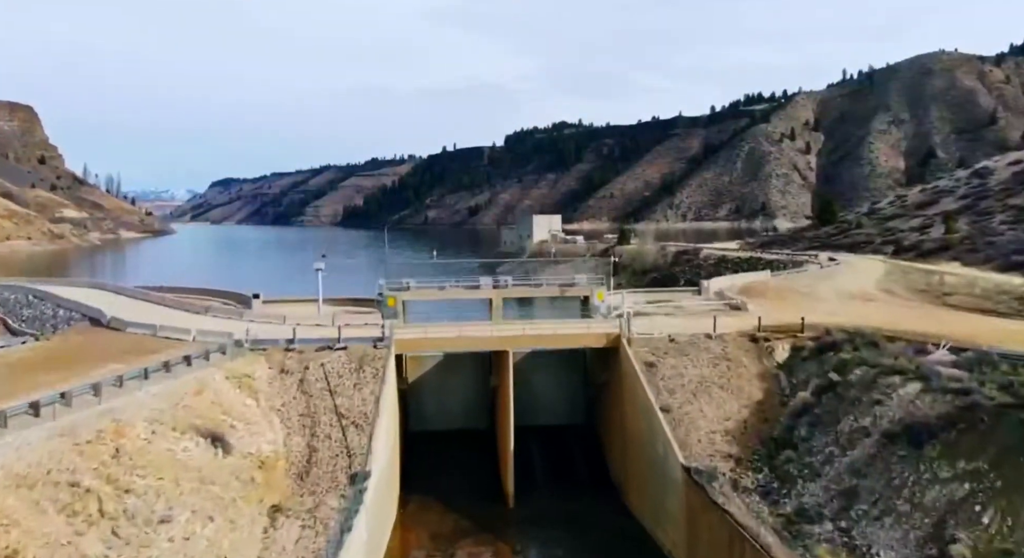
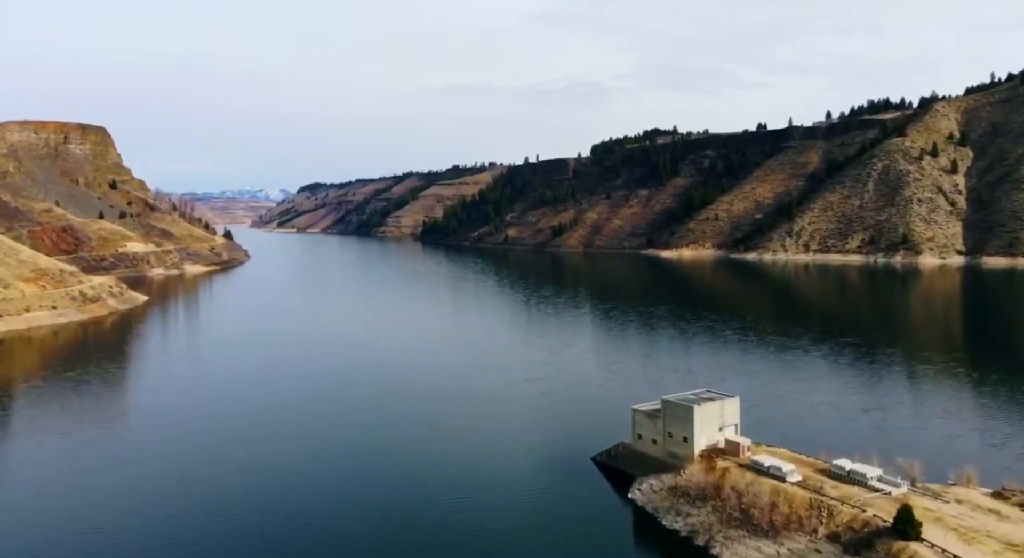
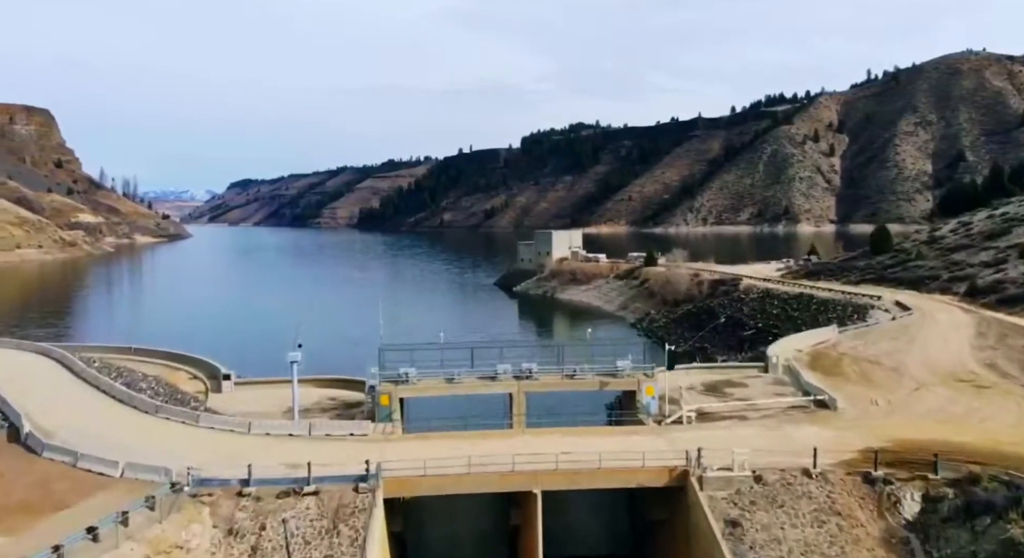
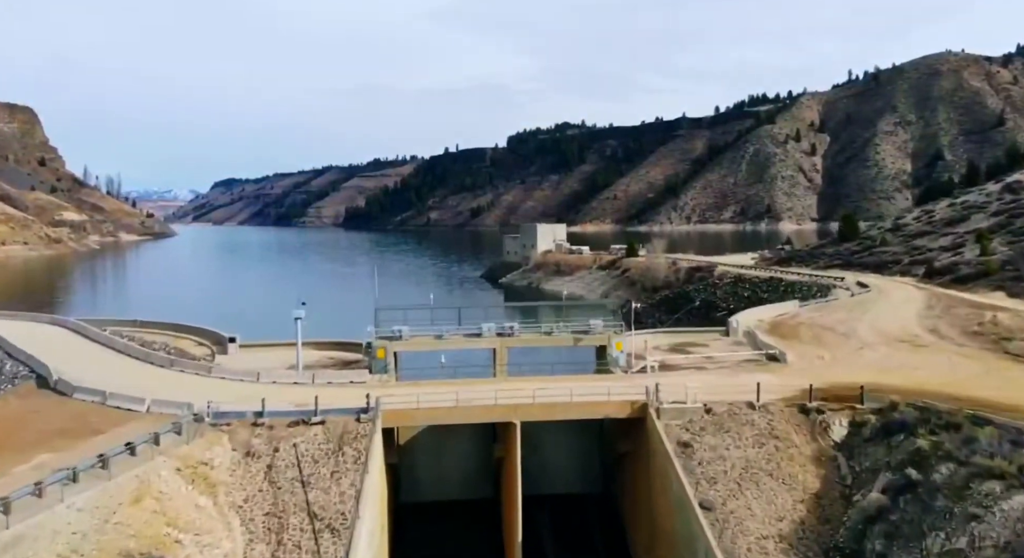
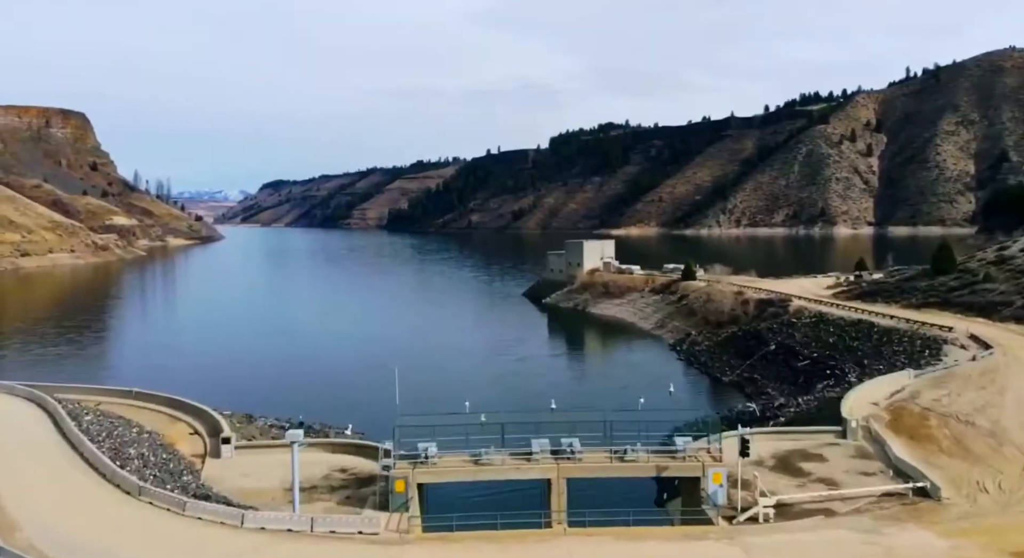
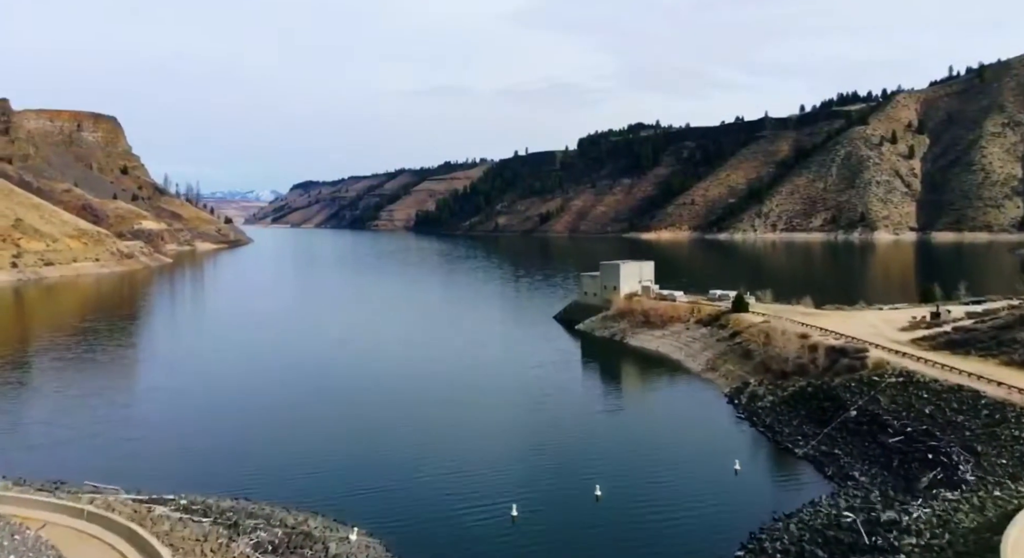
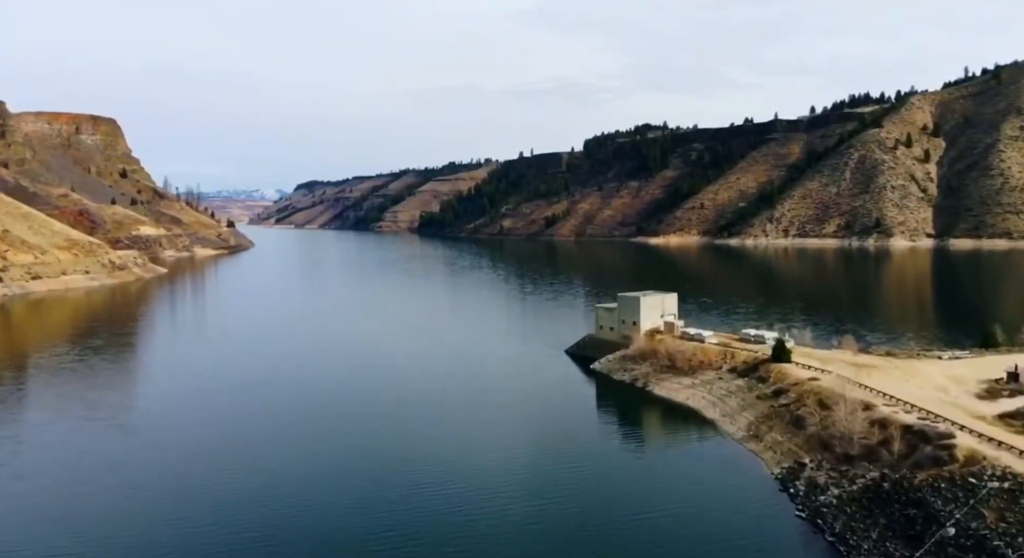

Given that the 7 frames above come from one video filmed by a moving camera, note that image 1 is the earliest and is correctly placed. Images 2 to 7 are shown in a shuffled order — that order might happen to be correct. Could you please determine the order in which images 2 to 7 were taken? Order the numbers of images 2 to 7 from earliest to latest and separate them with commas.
4, 3, 5, 6, 7, 2
